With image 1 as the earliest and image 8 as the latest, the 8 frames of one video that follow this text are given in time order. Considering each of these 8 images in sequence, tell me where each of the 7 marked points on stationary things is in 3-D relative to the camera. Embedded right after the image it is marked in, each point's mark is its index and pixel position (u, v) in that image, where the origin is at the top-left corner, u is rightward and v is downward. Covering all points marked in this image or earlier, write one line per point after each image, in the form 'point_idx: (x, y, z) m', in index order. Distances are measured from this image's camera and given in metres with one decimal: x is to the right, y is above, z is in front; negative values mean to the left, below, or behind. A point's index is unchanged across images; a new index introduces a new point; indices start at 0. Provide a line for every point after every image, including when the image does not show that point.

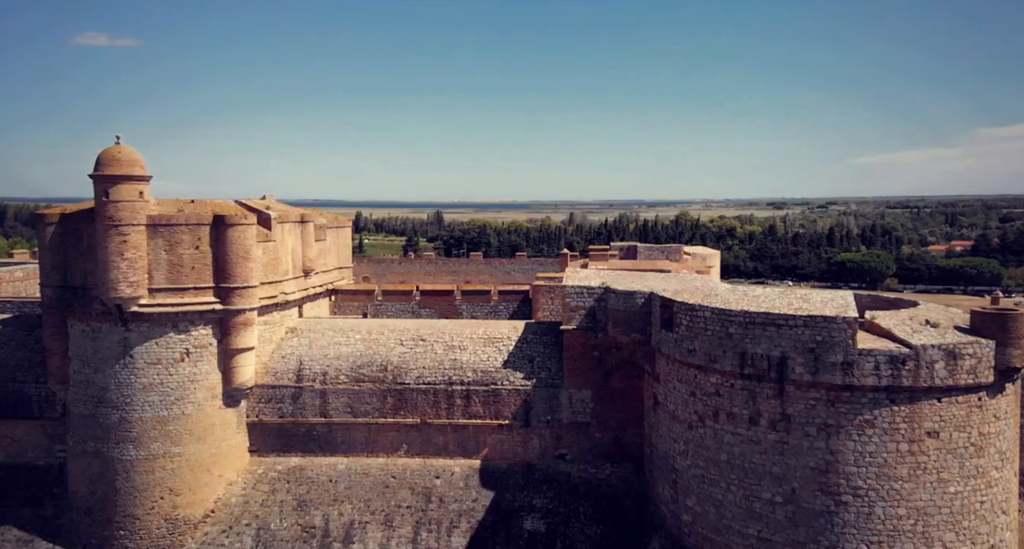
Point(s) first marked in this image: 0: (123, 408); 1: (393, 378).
0: (-7.5, -2.6, +12.5) m
1: (-2.5, -2.2, +13.5) m
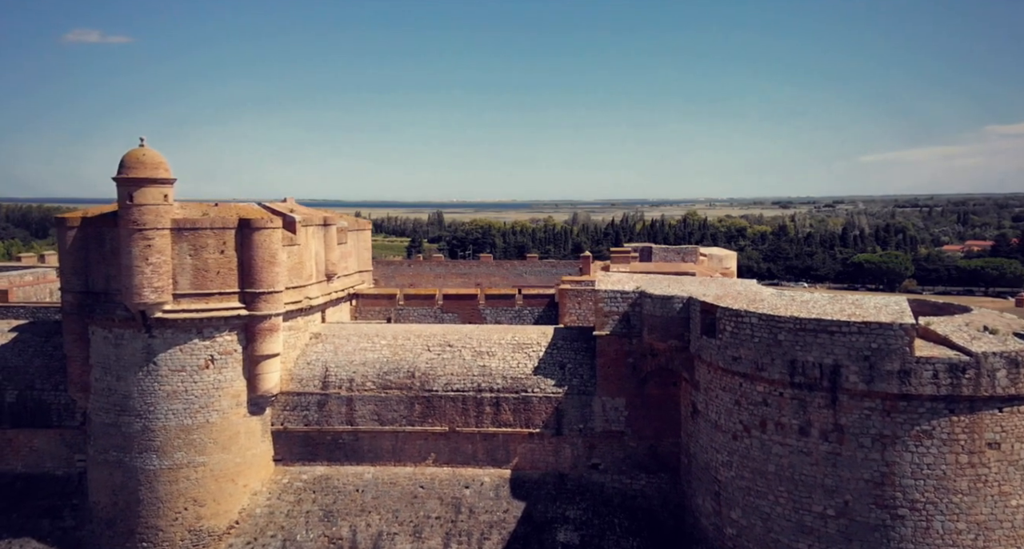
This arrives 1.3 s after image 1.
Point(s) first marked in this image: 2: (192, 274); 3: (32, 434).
0: (-6.9, -2.7, +12.2) m
1: (-1.9, -2.3, +13.2) m
2: (-6.1, 0.0, +12.3) m
3: (-9.9, -3.3, +13.1) m
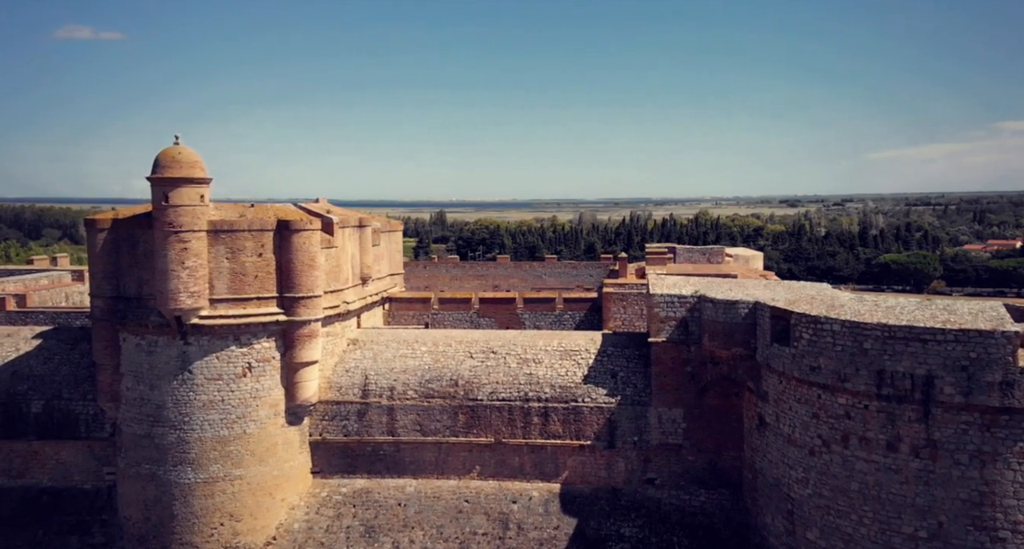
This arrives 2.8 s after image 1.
0: (-6.0, -2.8, +11.6) m
1: (-0.9, -2.3, +12.6) m
2: (-5.1, -0.1, +11.7) m
3: (-8.9, -3.4, +12.6) m
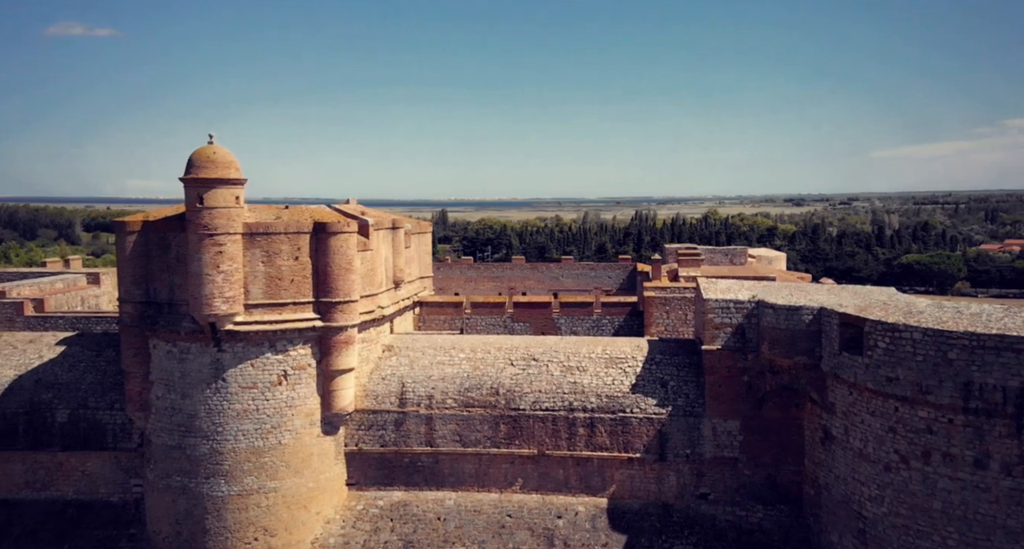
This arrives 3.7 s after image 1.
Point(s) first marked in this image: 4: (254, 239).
0: (-5.2, -2.8, +11.1) m
1: (-0.1, -2.4, +12.0) m
2: (-4.3, -0.1, +11.2) m
3: (-8.1, -3.4, +12.1) m
4: (-4.5, +0.6, +11.1) m
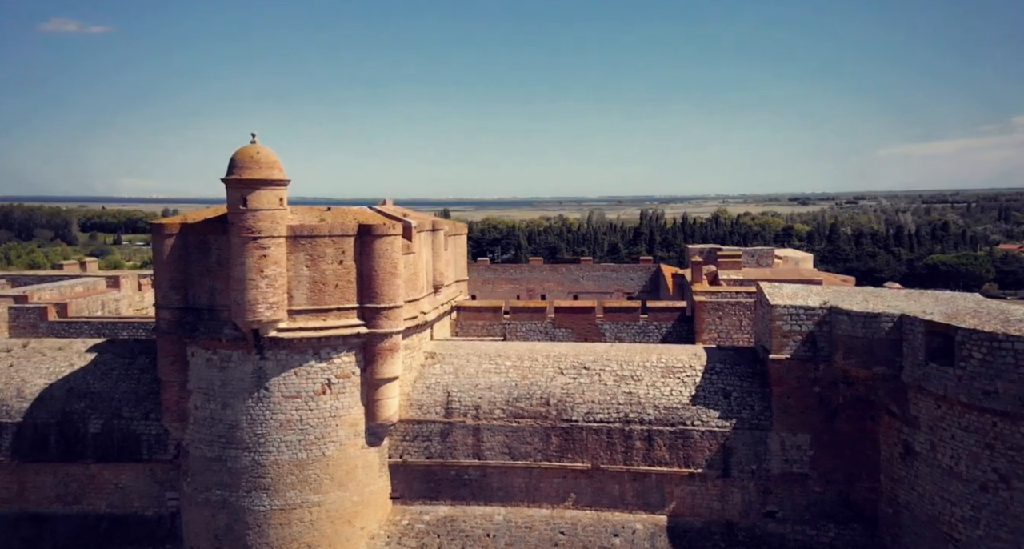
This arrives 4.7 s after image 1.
0: (-4.2, -2.9, +10.6) m
1: (+0.8, -2.5, +11.4) m
2: (-3.4, -0.2, +10.7) m
3: (-7.2, -3.5, +11.6) m
4: (-3.5, +0.5, +10.6) m
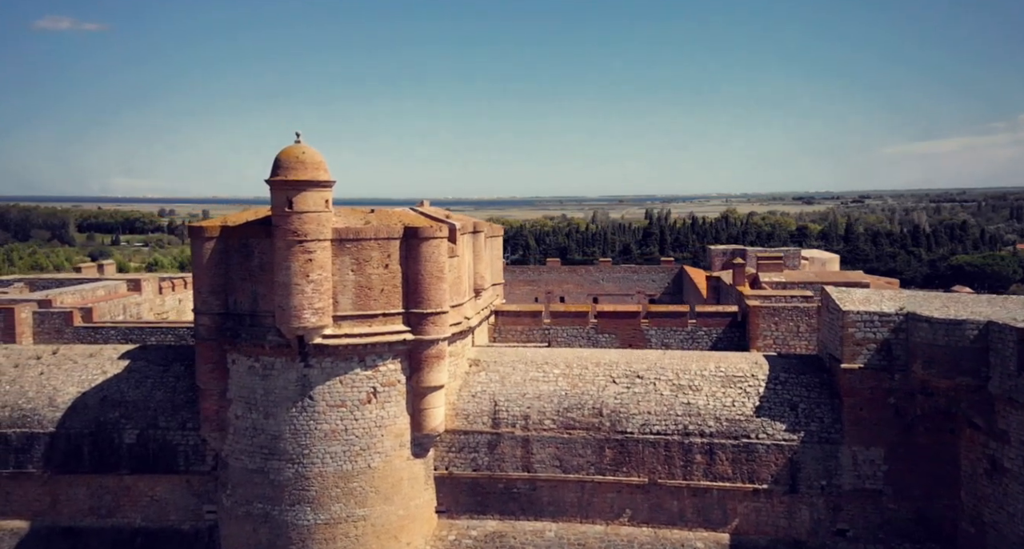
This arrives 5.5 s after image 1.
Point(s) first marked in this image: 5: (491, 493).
0: (-3.4, -3.0, +10.1) m
1: (+1.7, -2.6, +10.9) m
2: (-2.5, -0.3, +10.2) m
3: (-6.3, -3.6, +11.2) m
4: (-2.7, +0.4, +10.1) m
5: (-0.4, -3.8, +11.2) m
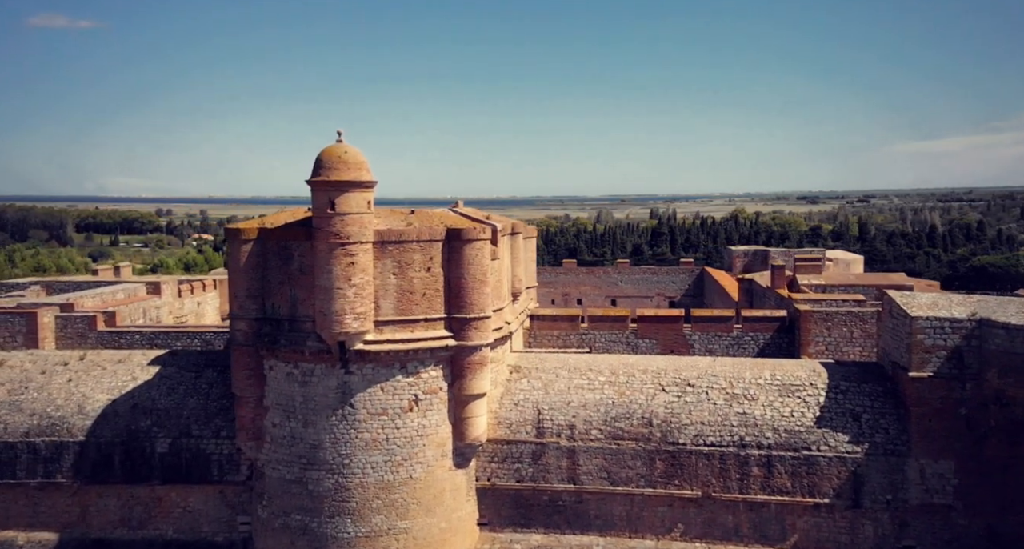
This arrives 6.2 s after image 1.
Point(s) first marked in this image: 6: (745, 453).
0: (-2.6, -3.1, +9.7) m
1: (+2.5, -2.6, +10.4) m
2: (-1.7, -0.4, +9.8) m
3: (-5.5, -3.7, +10.8) m
4: (-1.9, +0.4, +9.7) m
5: (+0.4, -3.9, +10.8) m
6: (+3.7, -2.8, +10.1) m
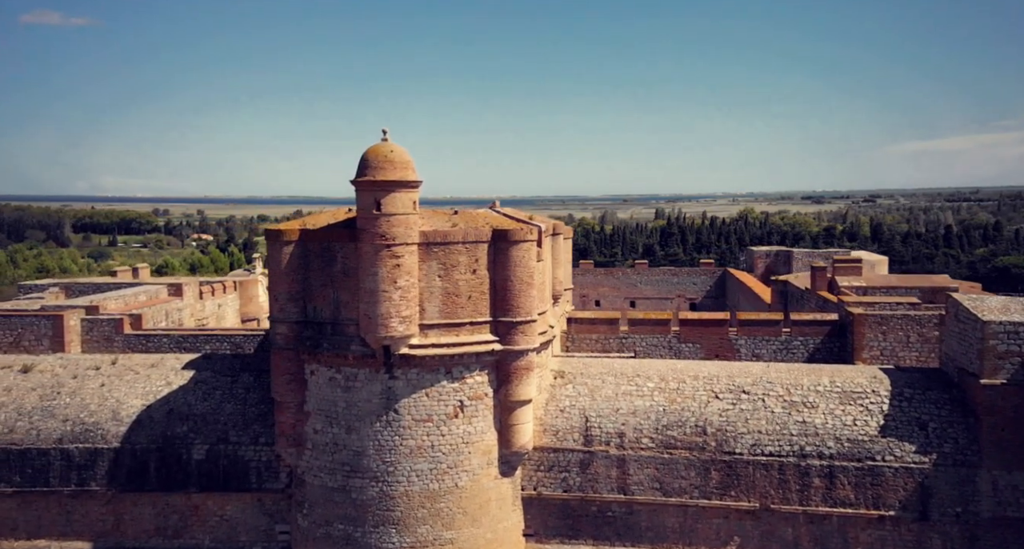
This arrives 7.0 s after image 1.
0: (-1.8, -3.1, +9.4) m
1: (+3.2, -2.7, +10.1) m
2: (-1.0, -0.4, +9.4) m
3: (-4.7, -3.7, +10.5) m
4: (-1.1, +0.4, +9.3) m
5: (+1.2, -3.9, +10.4) m
6: (+4.4, -2.8, +9.7) m
